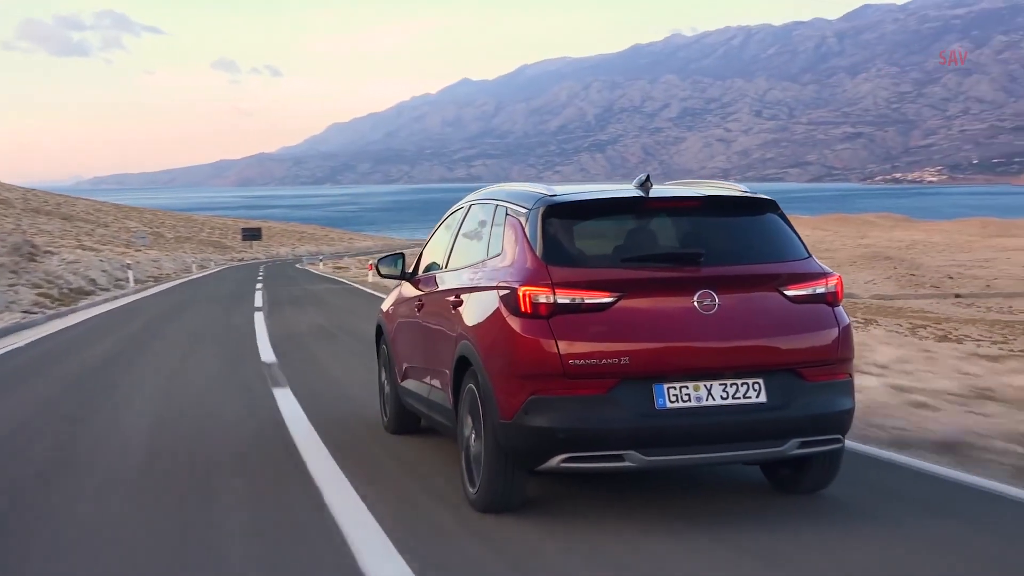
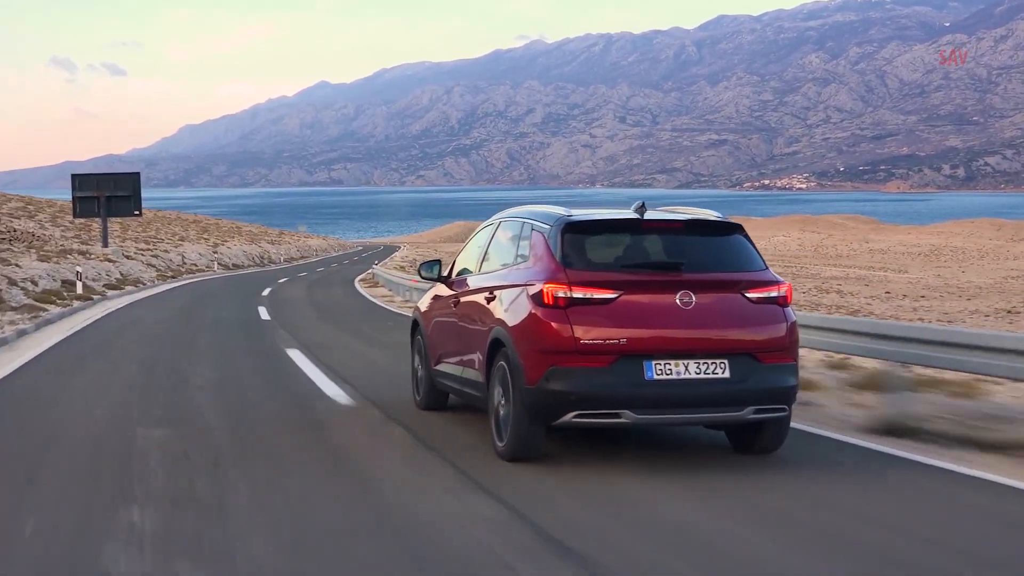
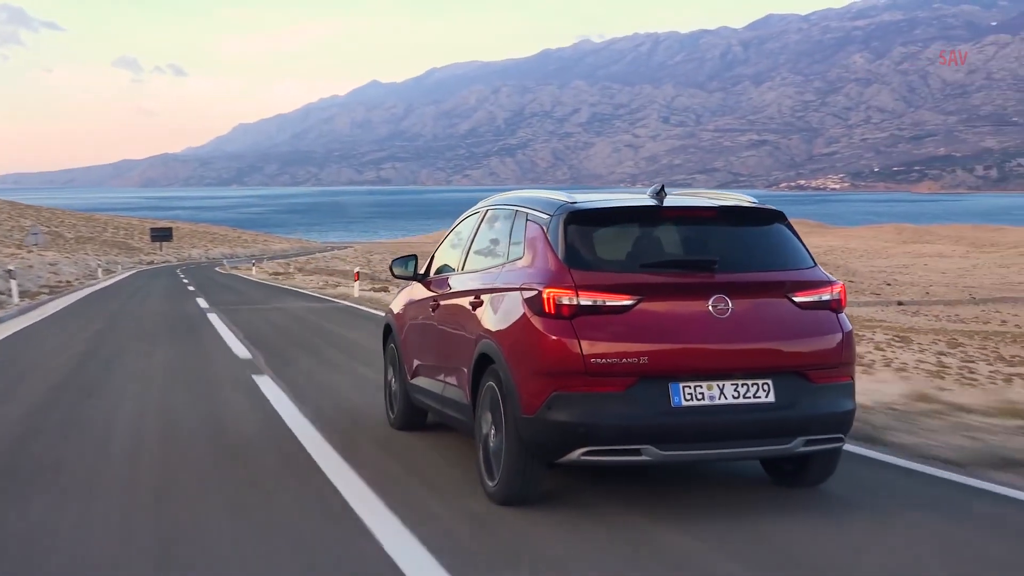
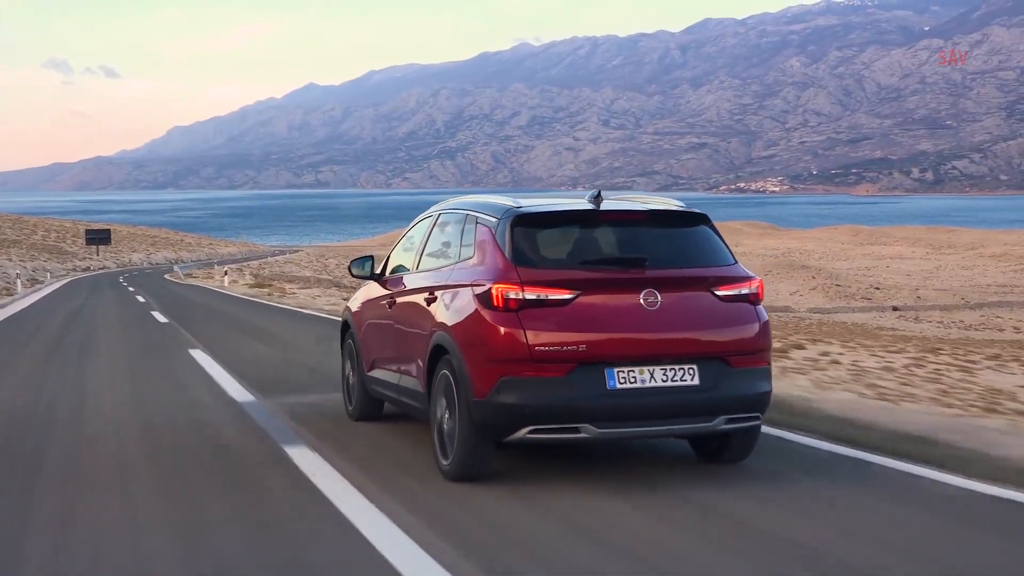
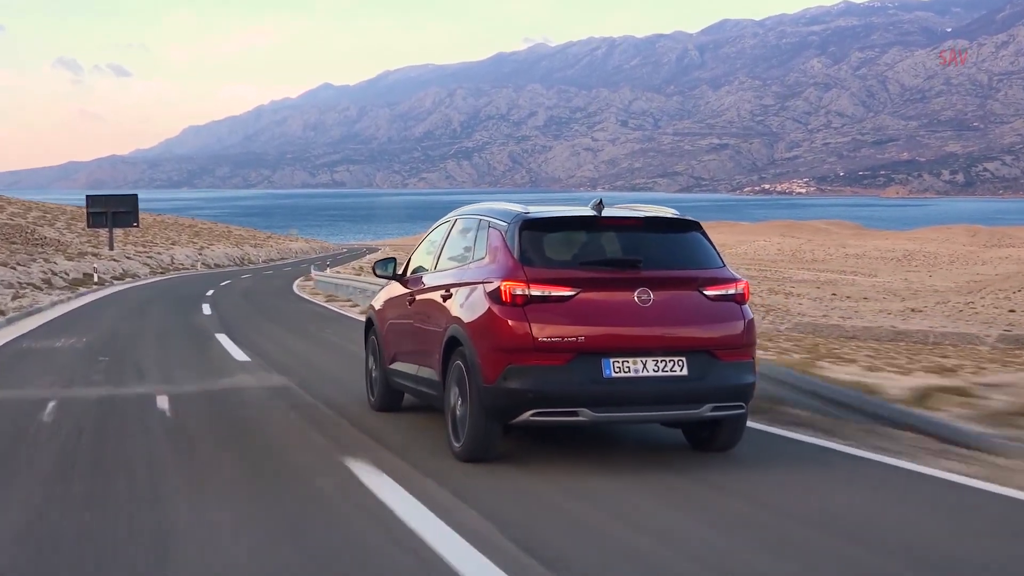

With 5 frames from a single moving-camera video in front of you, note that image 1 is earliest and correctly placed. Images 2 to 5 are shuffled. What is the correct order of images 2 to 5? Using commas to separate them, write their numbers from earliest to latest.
3, 4, 5, 2
